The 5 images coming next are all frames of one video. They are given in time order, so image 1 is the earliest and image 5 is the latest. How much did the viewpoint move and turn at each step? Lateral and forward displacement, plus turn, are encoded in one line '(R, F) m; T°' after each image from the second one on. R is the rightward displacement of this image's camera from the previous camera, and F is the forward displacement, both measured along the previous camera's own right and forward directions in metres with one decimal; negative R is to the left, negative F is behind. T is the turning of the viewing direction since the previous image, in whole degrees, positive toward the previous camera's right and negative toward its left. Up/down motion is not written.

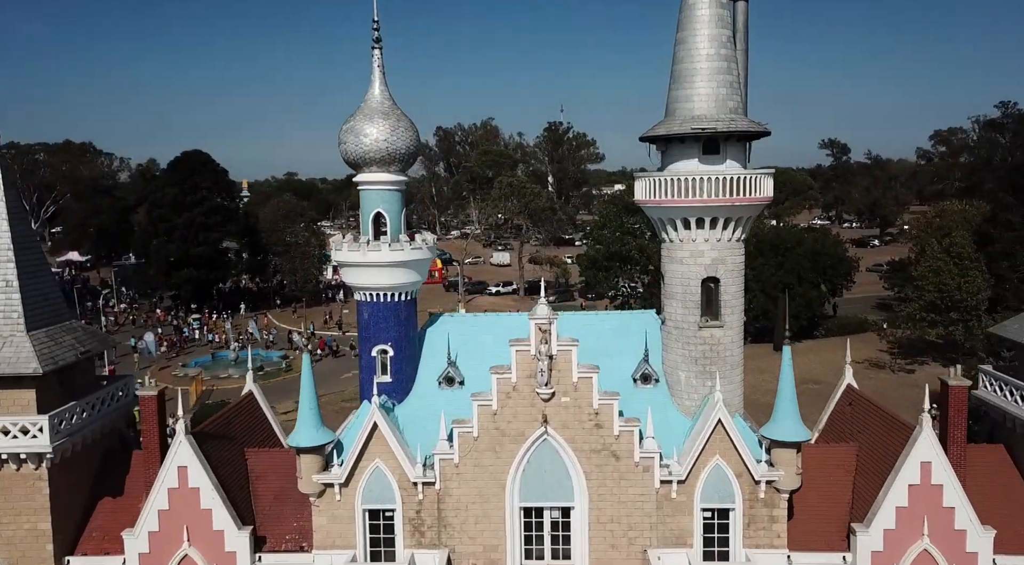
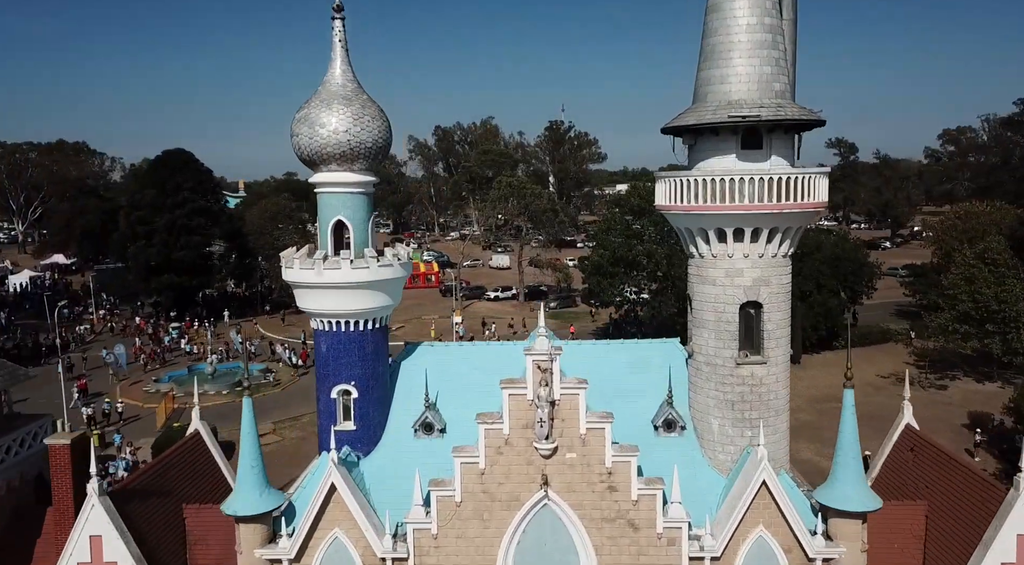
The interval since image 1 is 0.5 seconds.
(+0.1, +3.1) m; 0°
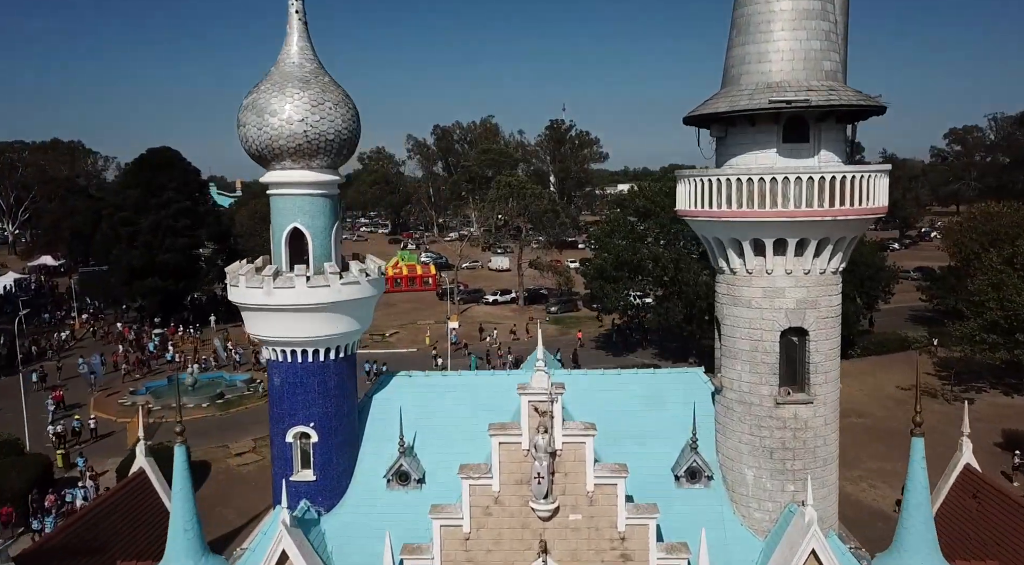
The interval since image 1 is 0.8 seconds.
(+0.1, +2.3) m; 0°
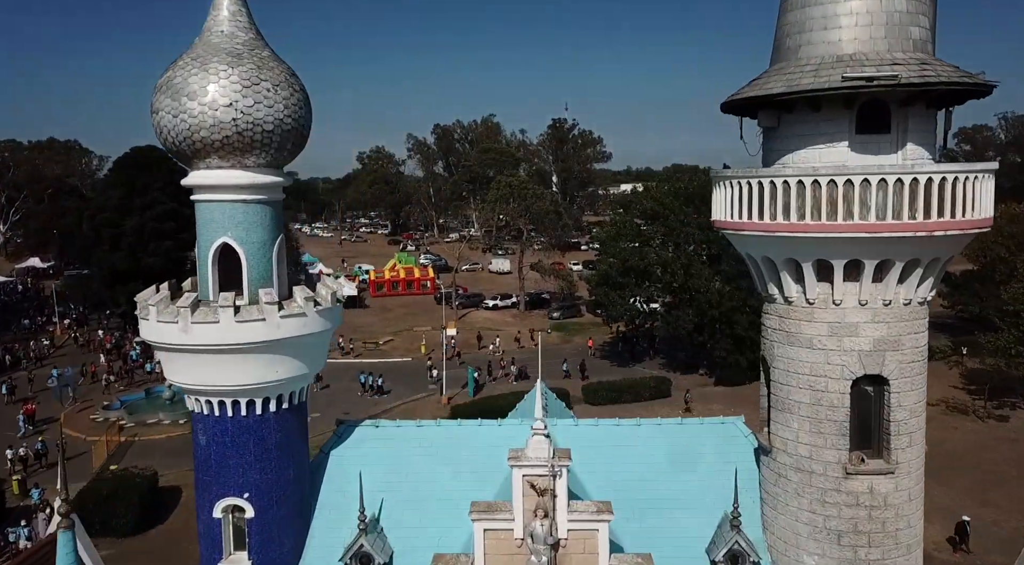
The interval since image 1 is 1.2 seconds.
(+0.1, +2.4) m; 0°
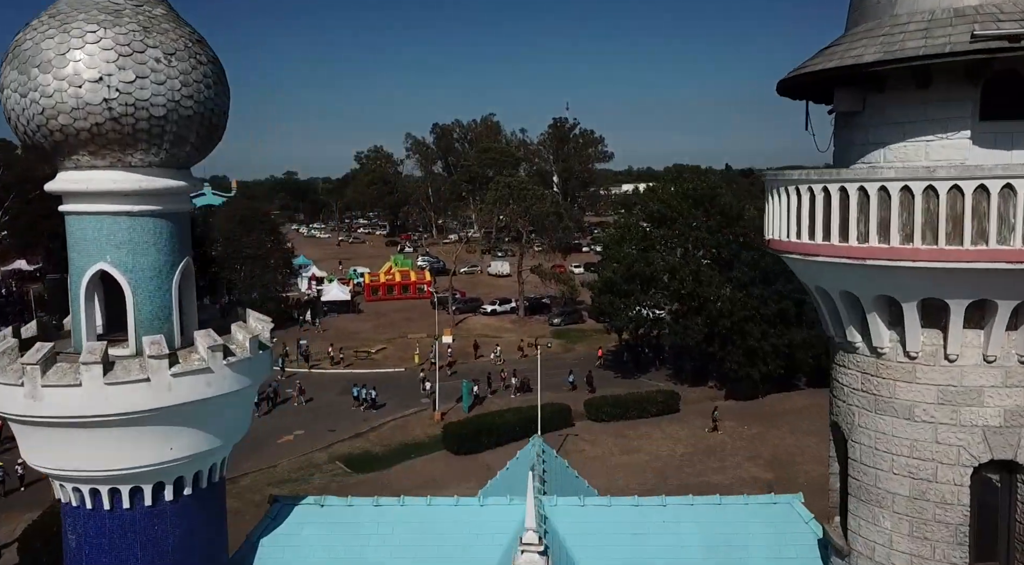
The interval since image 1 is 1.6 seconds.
(+0.1, +2.3) m; 0°
